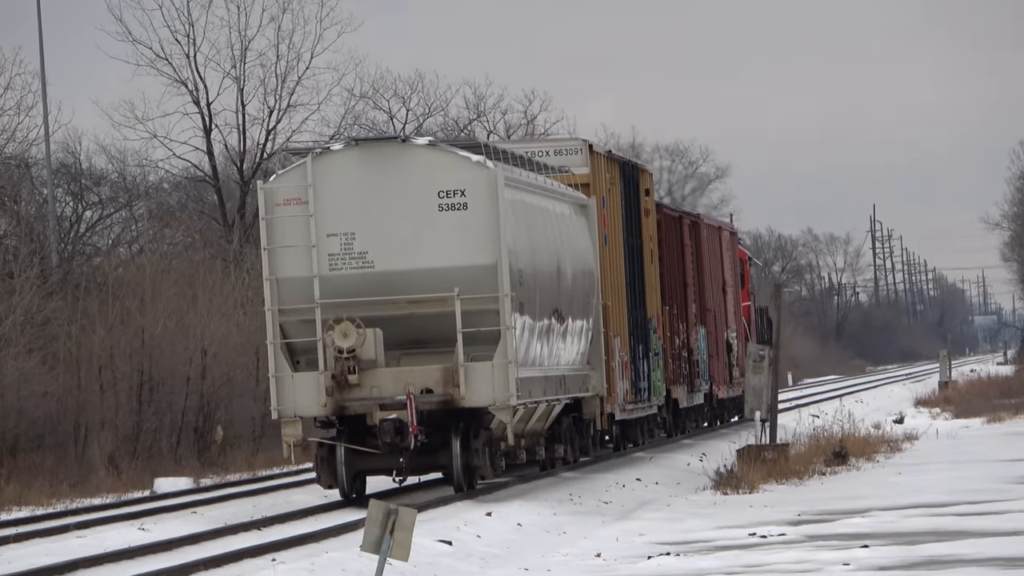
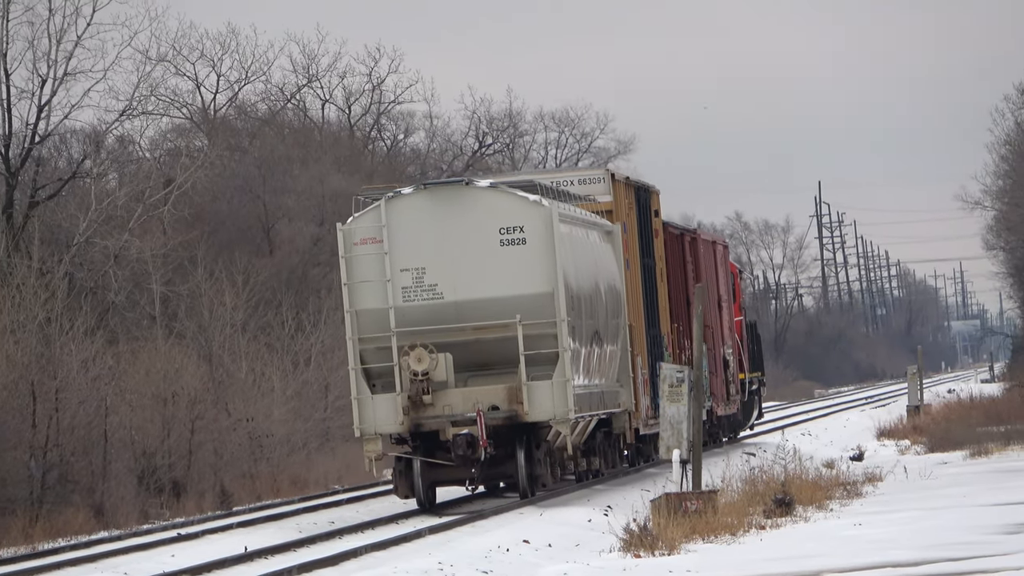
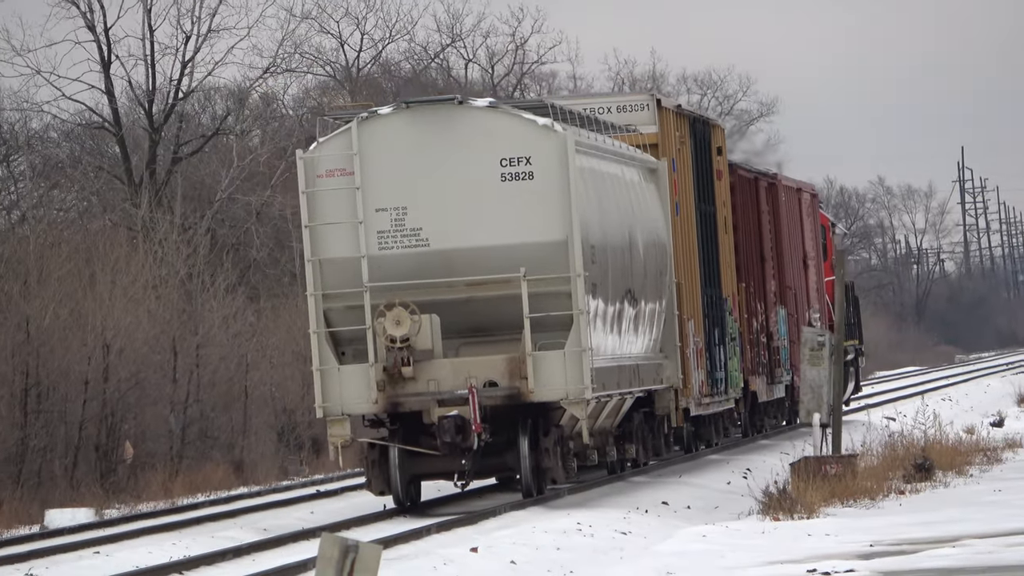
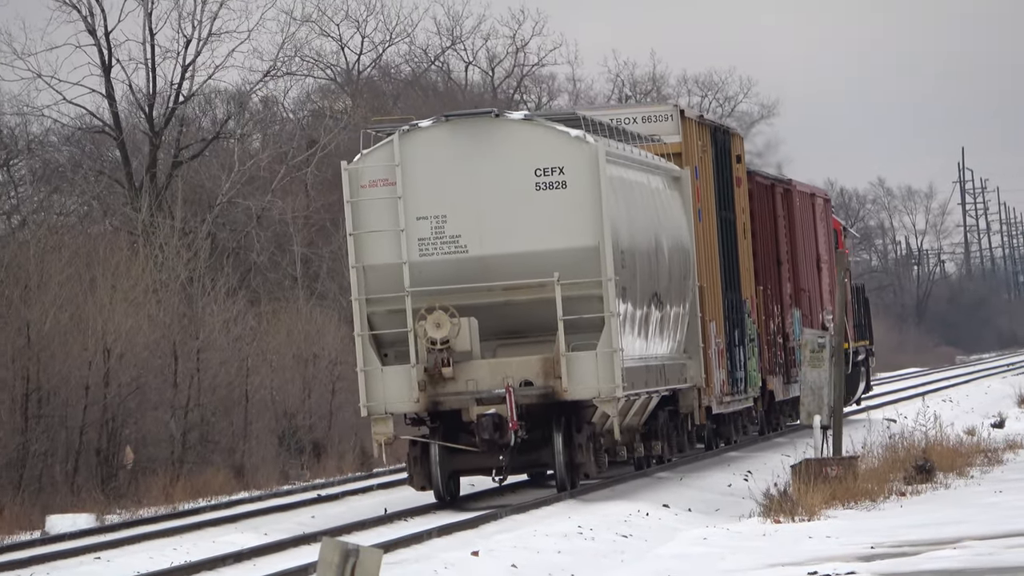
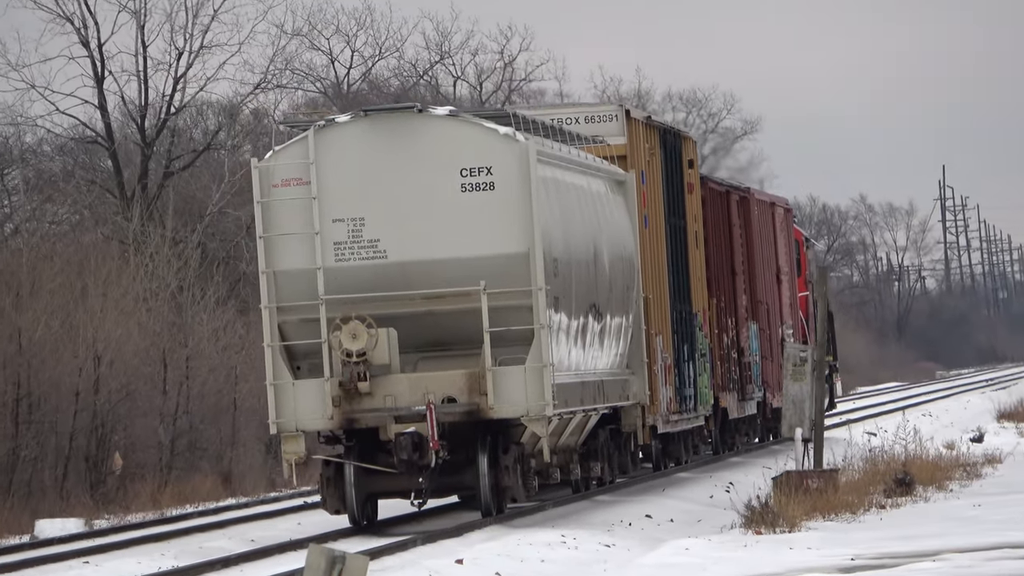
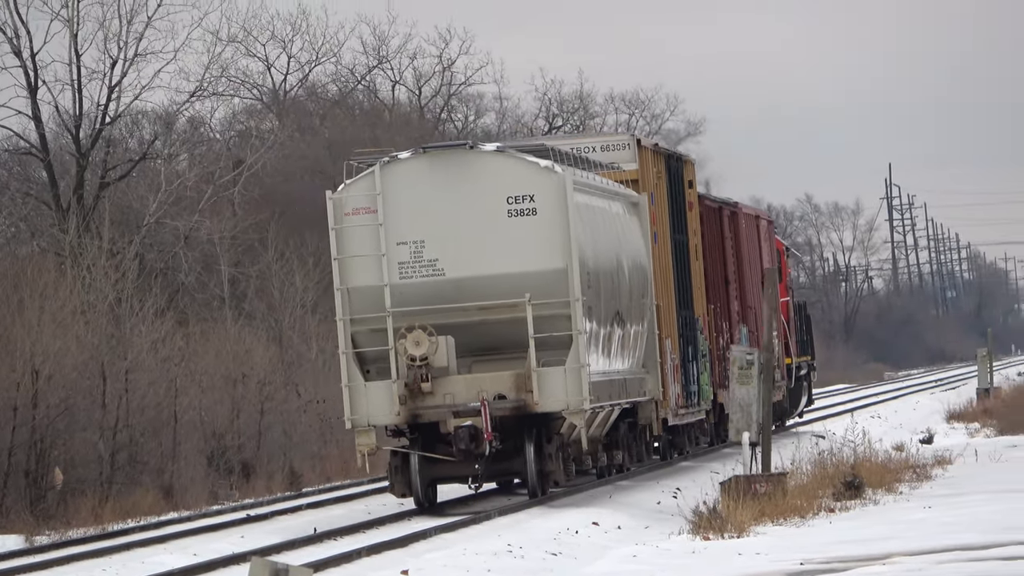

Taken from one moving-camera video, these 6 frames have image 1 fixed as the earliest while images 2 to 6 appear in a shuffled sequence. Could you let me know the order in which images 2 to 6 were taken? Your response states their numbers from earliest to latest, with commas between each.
5, 3, 4, 6, 2
